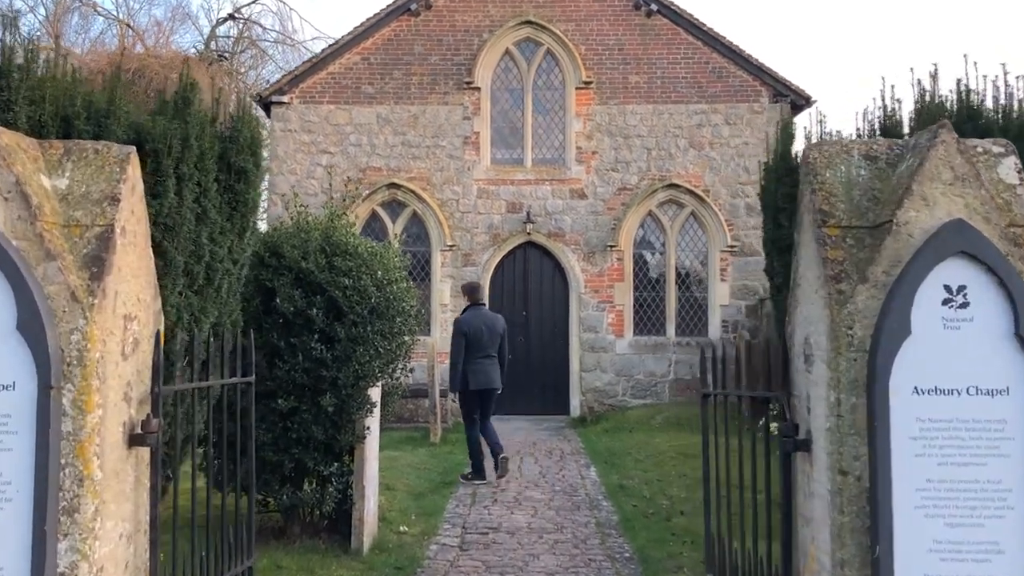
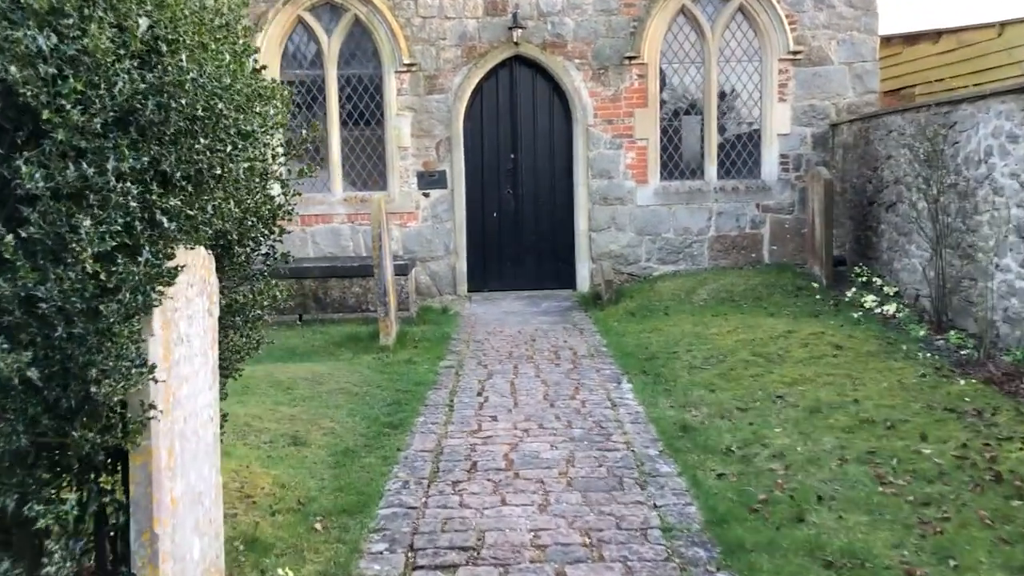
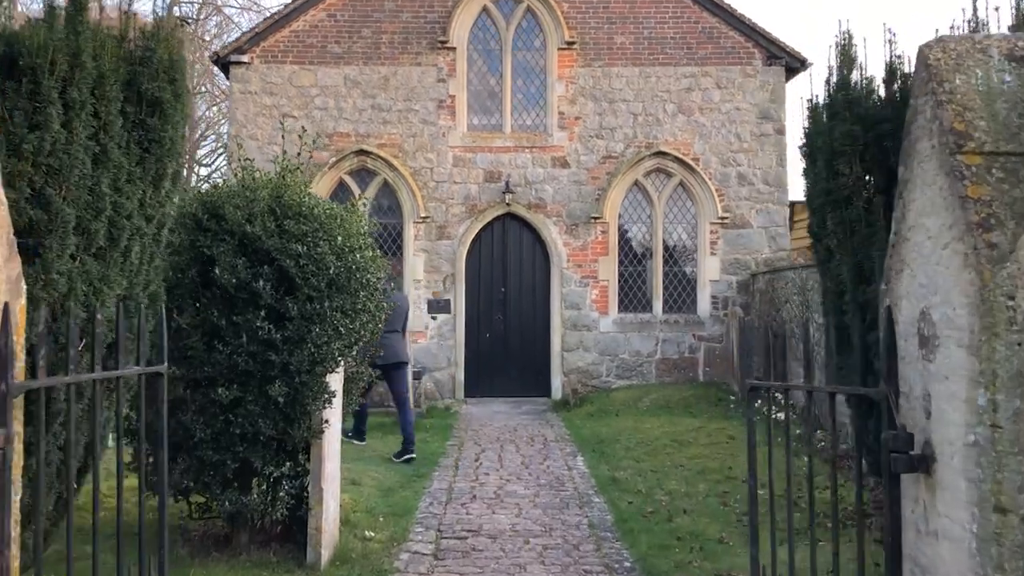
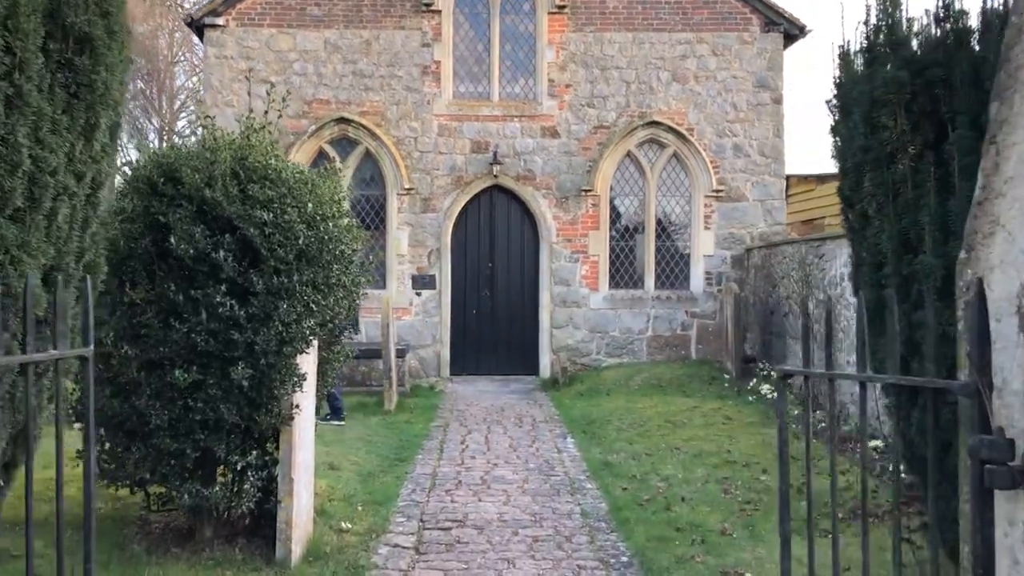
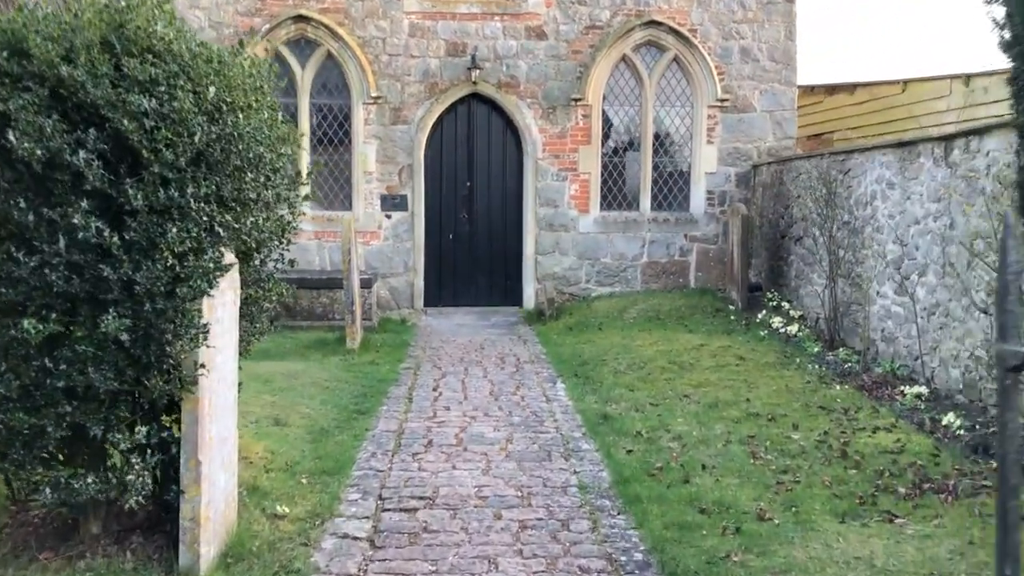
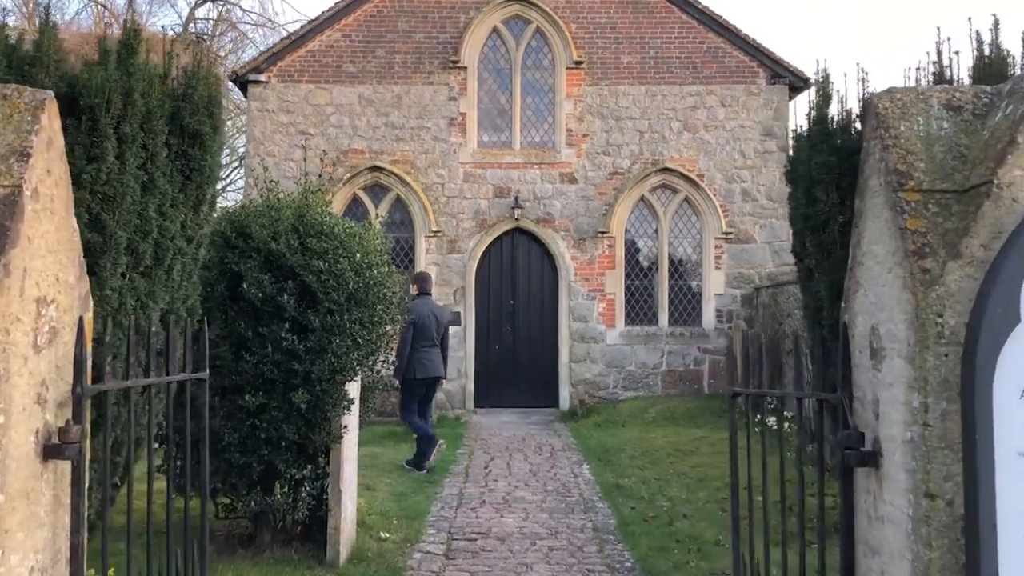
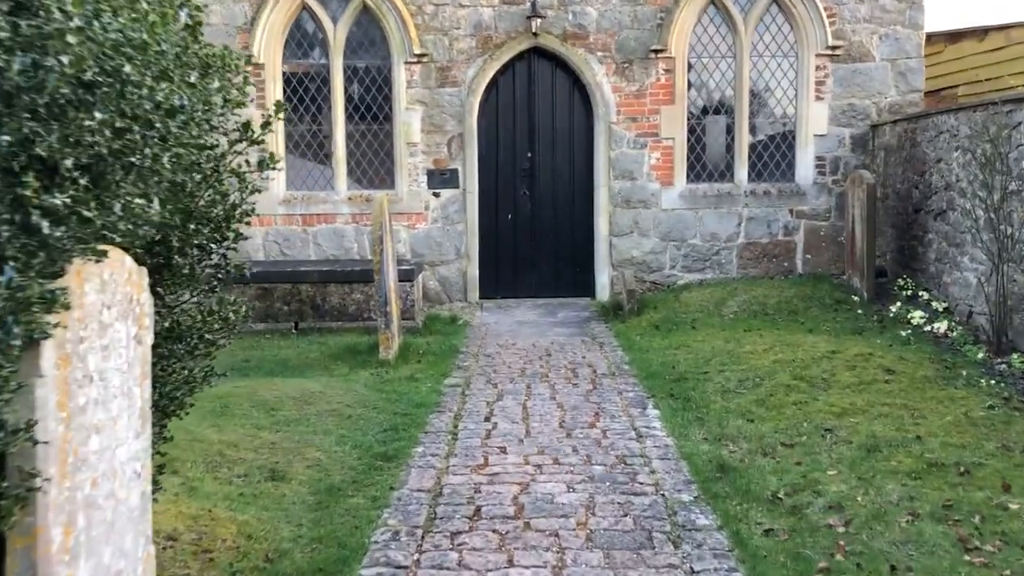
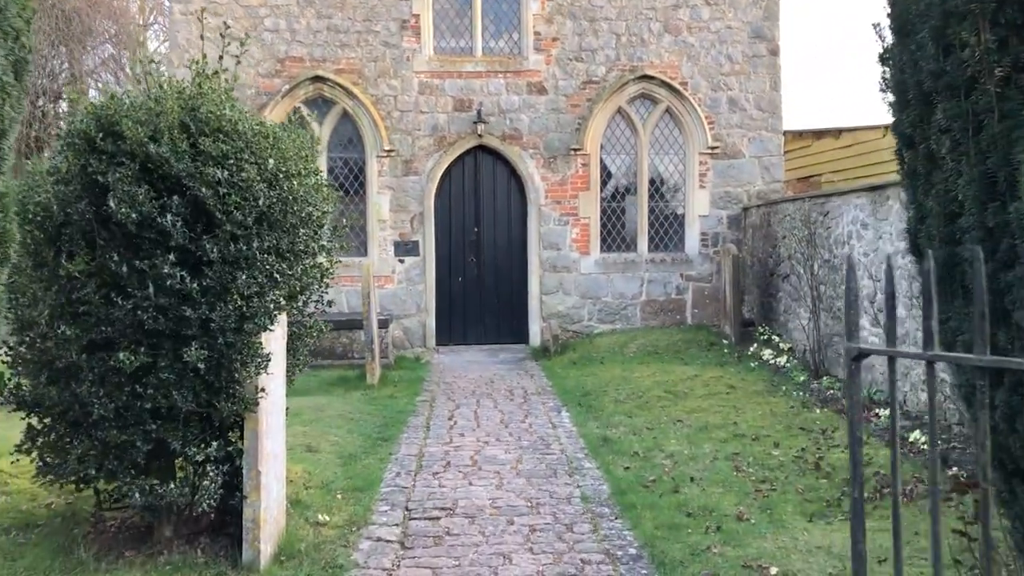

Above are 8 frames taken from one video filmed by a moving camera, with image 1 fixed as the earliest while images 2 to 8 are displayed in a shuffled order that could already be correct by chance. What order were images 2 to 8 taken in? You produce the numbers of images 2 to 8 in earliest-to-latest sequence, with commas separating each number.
6, 3, 4, 8, 5, 2, 7
